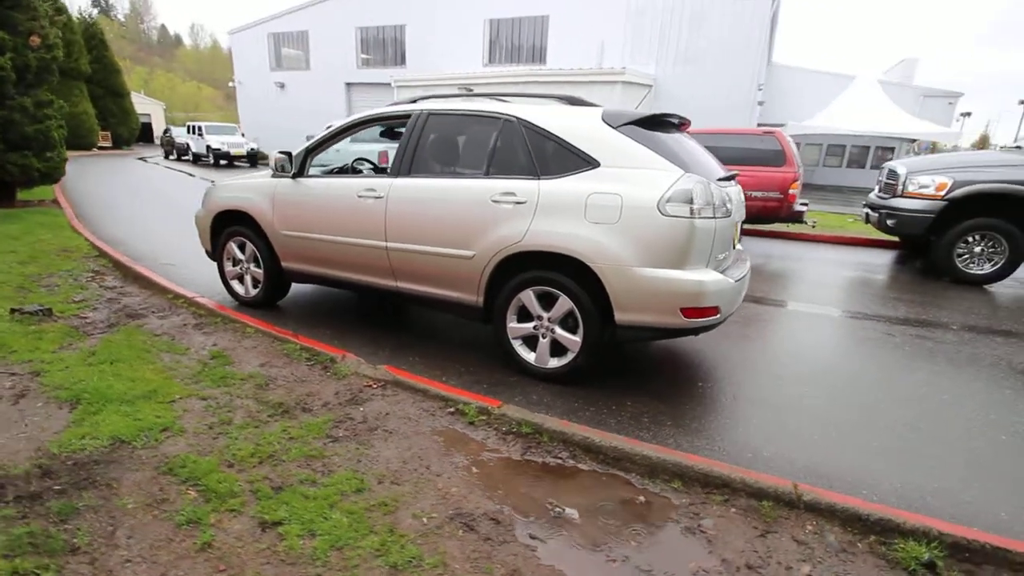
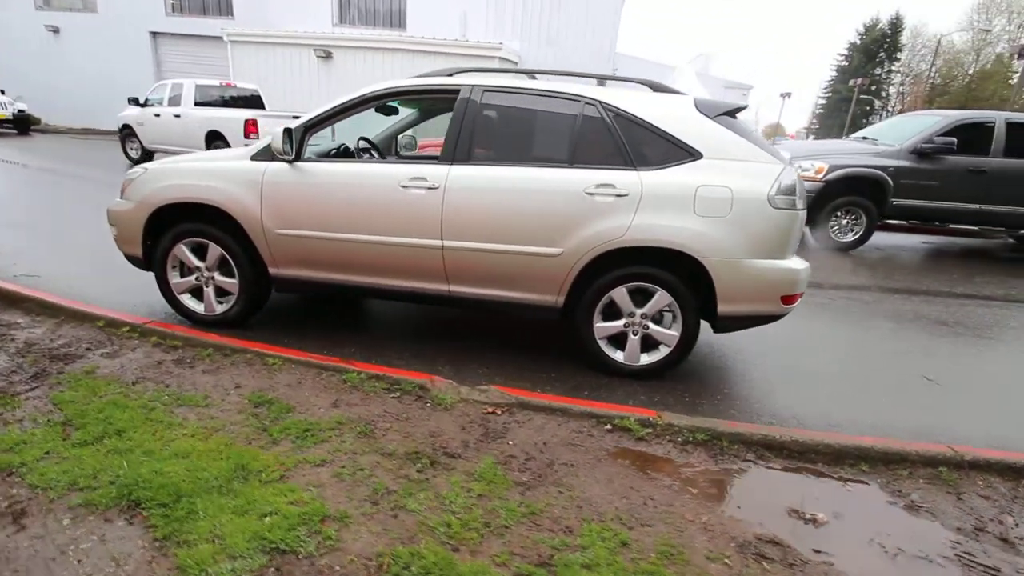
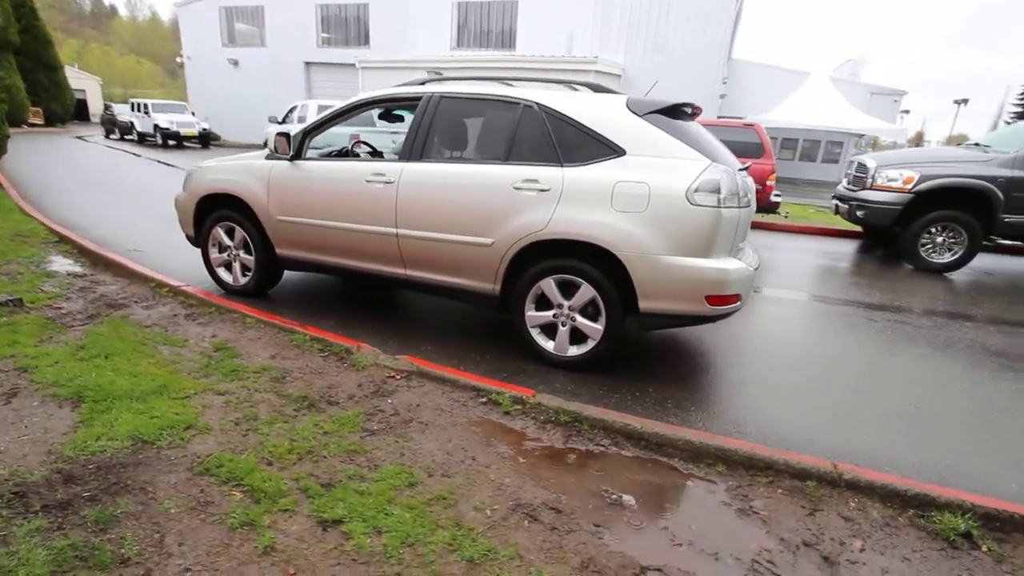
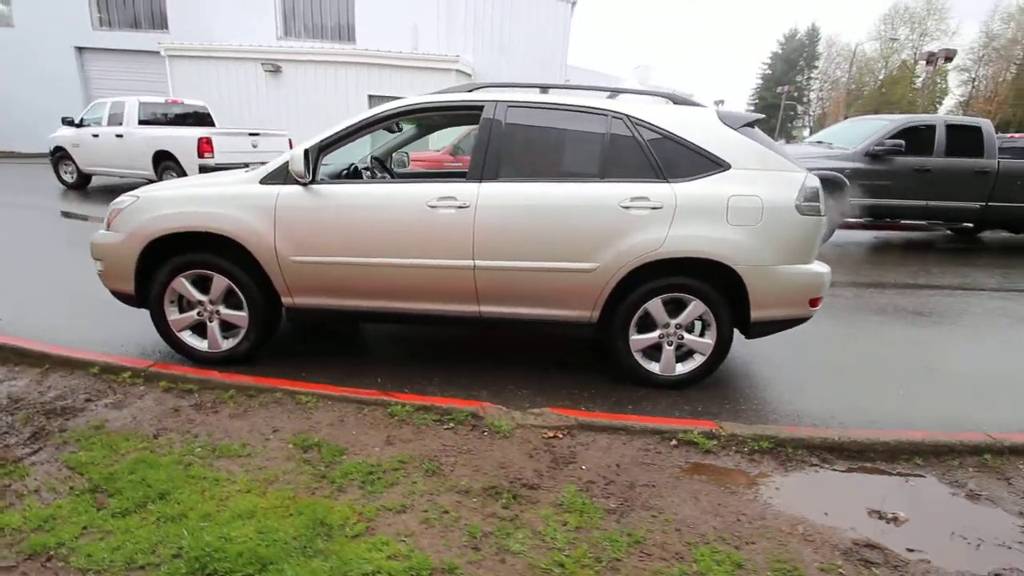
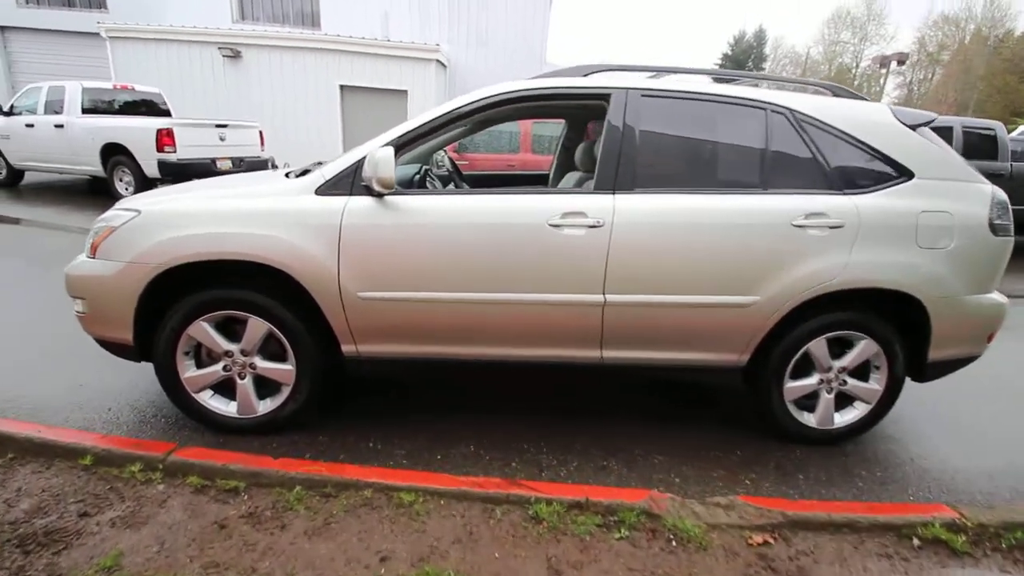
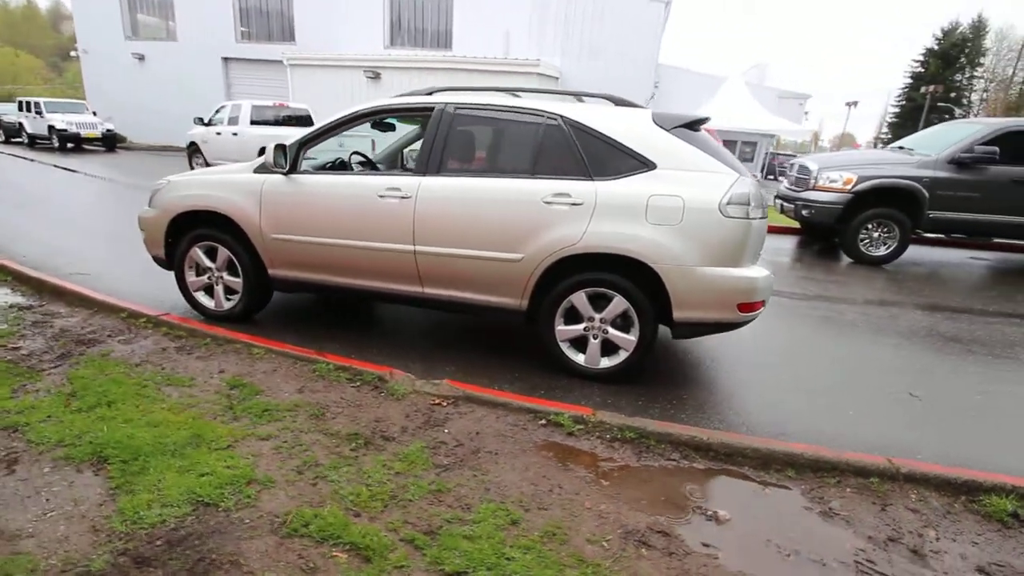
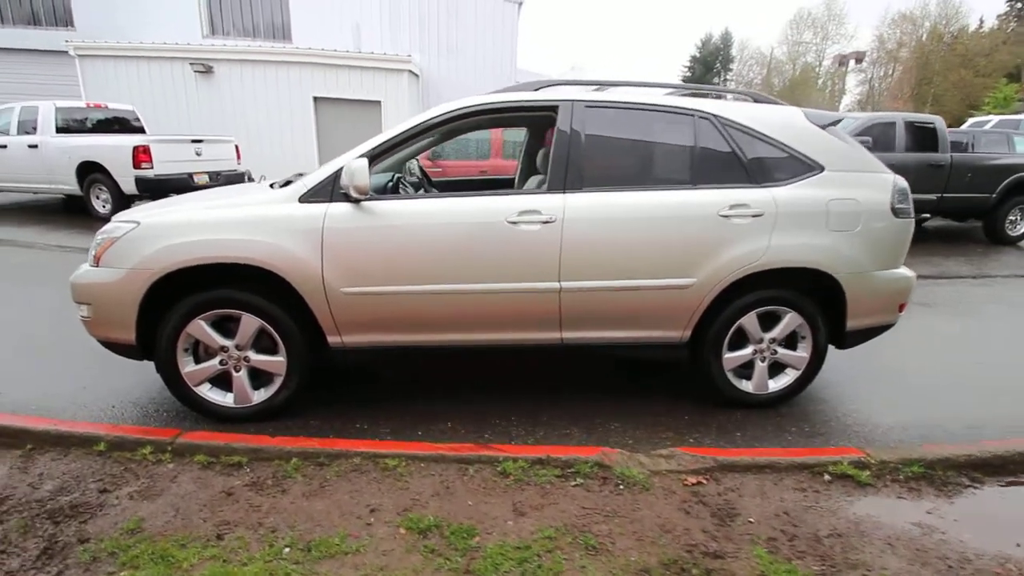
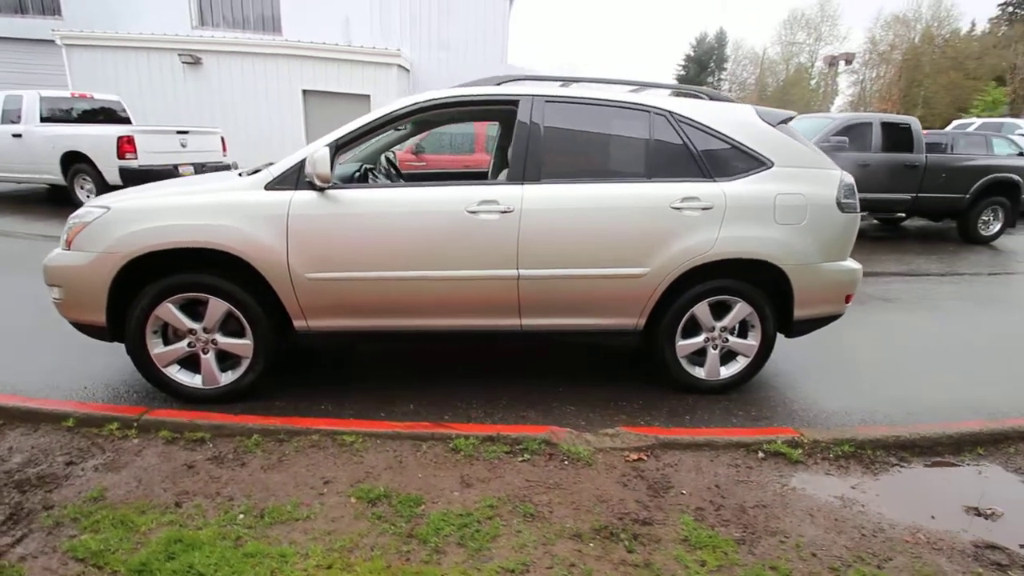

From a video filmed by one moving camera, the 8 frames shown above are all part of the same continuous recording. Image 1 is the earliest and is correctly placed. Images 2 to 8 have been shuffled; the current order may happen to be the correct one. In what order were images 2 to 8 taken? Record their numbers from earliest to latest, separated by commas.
3, 6, 2, 4, 8, 7, 5
